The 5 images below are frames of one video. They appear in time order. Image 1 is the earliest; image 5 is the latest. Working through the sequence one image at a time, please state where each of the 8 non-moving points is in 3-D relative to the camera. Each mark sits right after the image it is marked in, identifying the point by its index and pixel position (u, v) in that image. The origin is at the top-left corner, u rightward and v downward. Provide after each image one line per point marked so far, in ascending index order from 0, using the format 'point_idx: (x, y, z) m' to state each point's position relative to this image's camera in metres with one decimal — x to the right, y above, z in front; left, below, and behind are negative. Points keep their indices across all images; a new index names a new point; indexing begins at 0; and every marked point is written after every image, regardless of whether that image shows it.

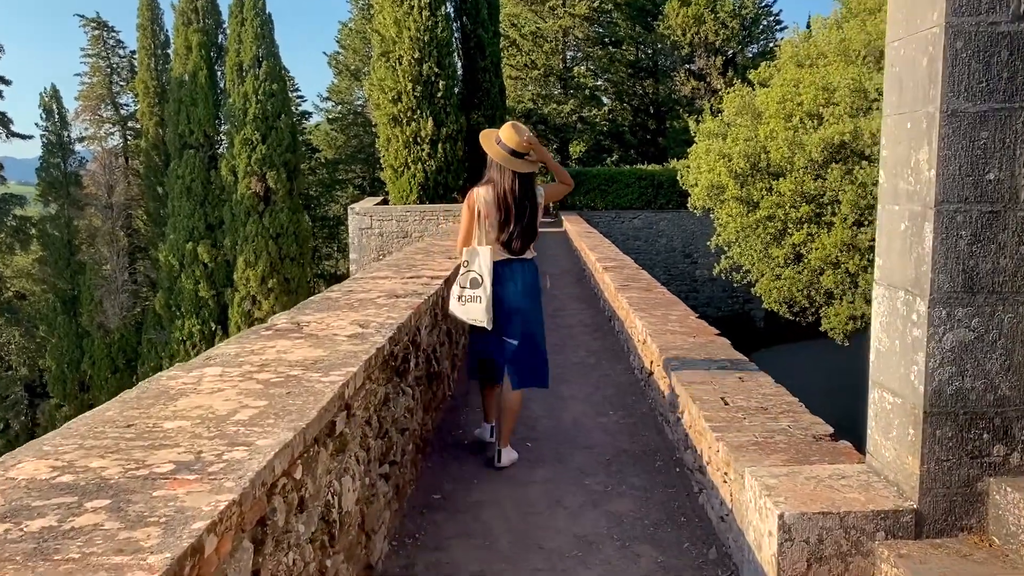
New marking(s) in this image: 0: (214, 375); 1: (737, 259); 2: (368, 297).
0: (-0.9, -0.3, +2.0) m
1: (+4.3, +0.5, +13.0) m
2: (-0.7, 0.0, +3.4) m
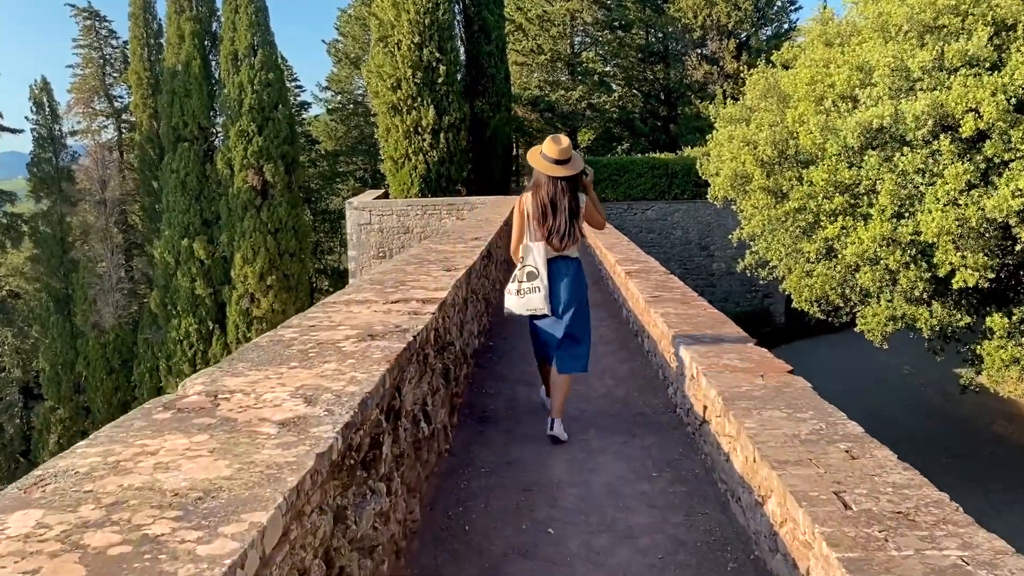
0: (-0.8, -0.4, +1.2) m
1: (+4.4, +0.6, +12.0) m
2: (-0.7, -0.2, +2.5) m
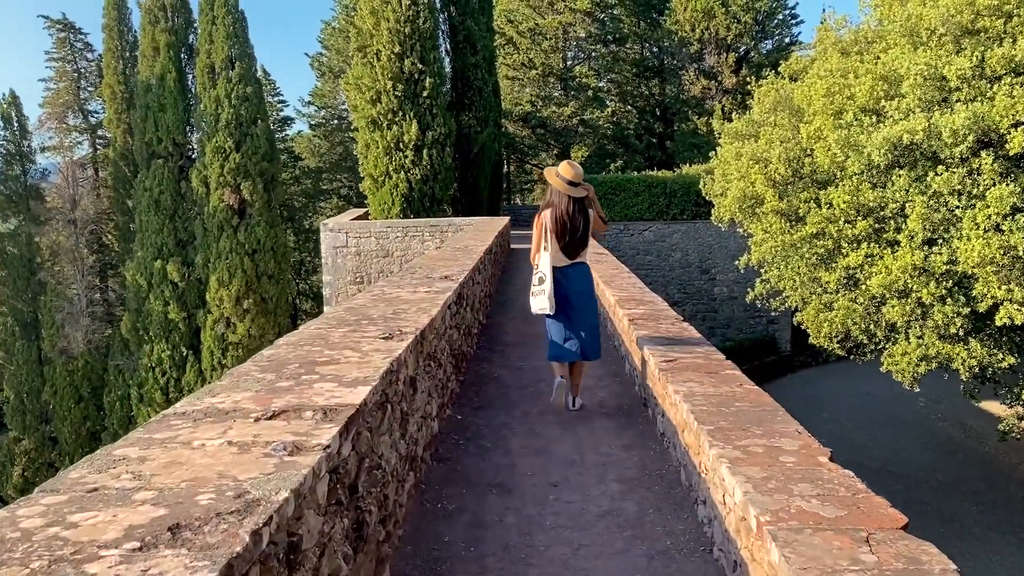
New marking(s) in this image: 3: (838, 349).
0: (-1.0, -0.7, 0.0) m
1: (+4.2, +0.1, +10.9) m
2: (-0.8, -0.5, +1.3) m
3: (+4.9, -0.9, +10.2) m
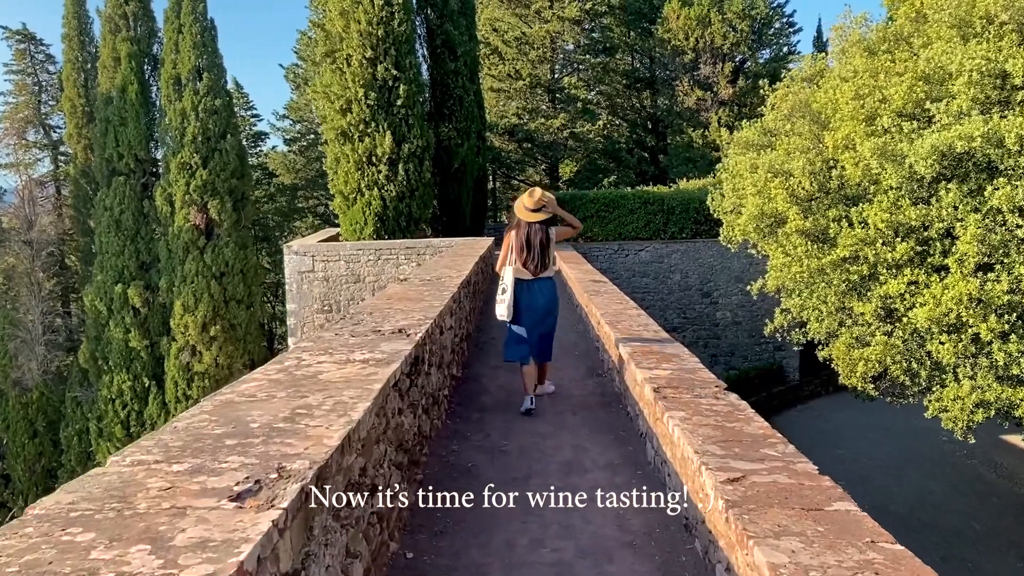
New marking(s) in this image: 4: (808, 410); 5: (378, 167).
0: (-1.0, -0.9, -1.5) m
1: (+4.0, -0.3, +9.5) m
2: (-0.8, -0.7, -0.1) m
3: (+4.7, -1.3, +8.9) m
4: (+7.0, -2.9, +16.1) m
5: (-2.7, +2.4, +13.8) m
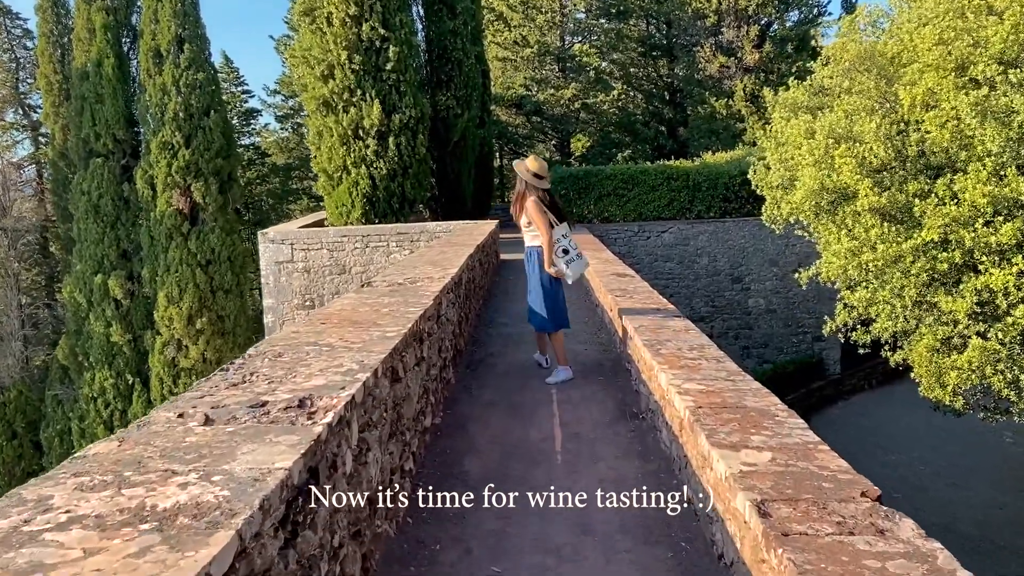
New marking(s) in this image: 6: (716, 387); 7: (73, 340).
0: (-1.1, -1.2, -3.0) m
1: (+4.1, -0.2, +7.9) m
2: (-0.9, -0.9, -1.7) m
3: (+4.8, -1.2, +7.3) m
4: (+7.2, -2.5, +14.5) m
5: (-2.6, +2.6, +12.2) m
6: (+0.9, -0.4, +3.2) m
7: (-12.6, -1.5, +19.5) m
